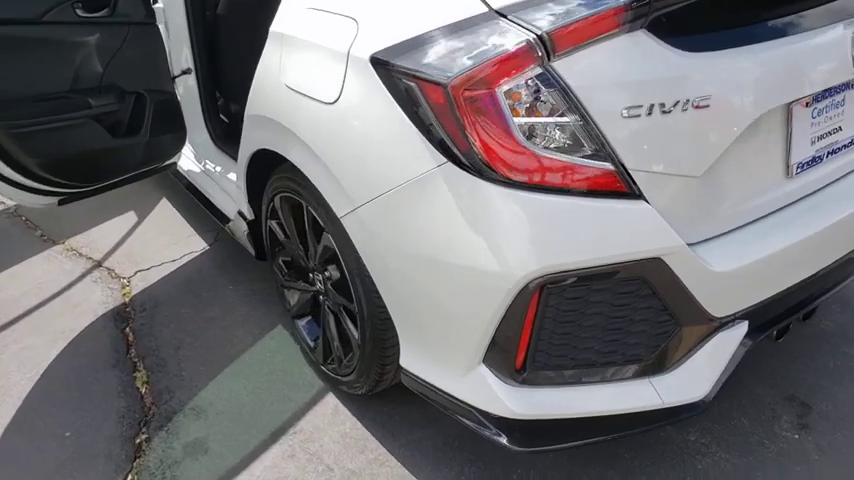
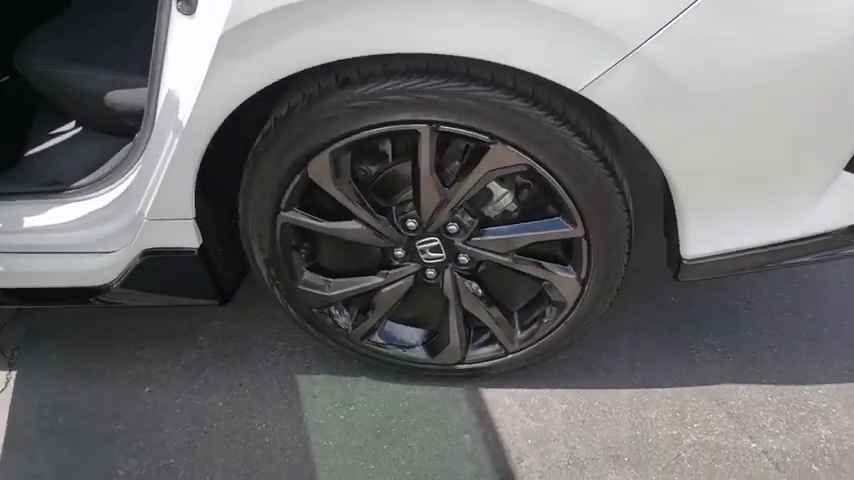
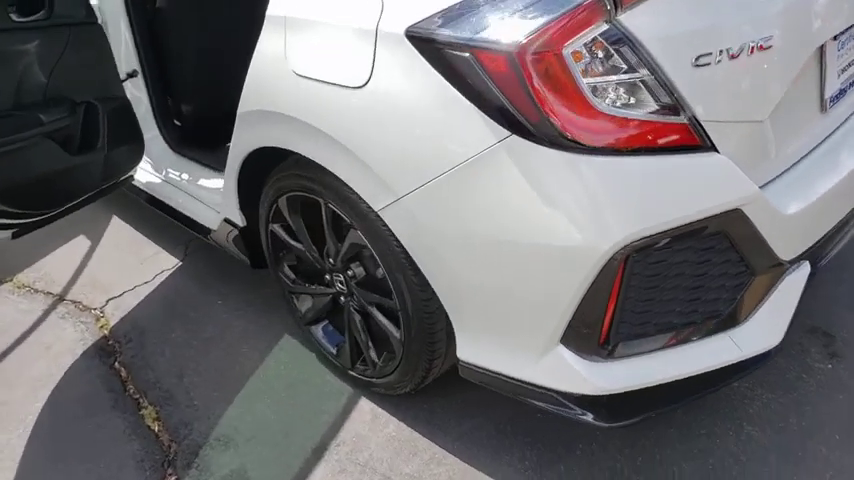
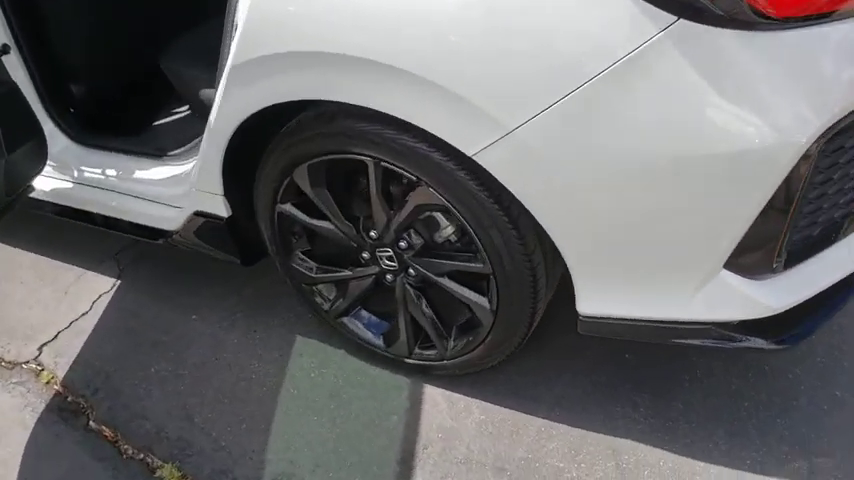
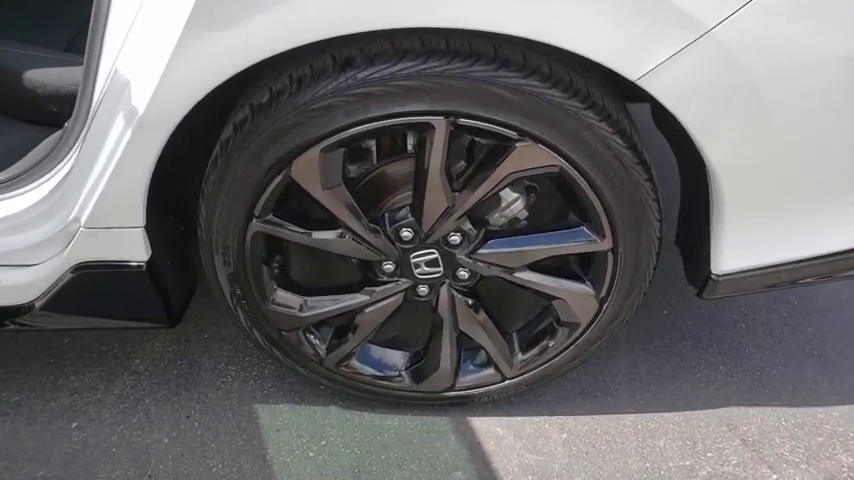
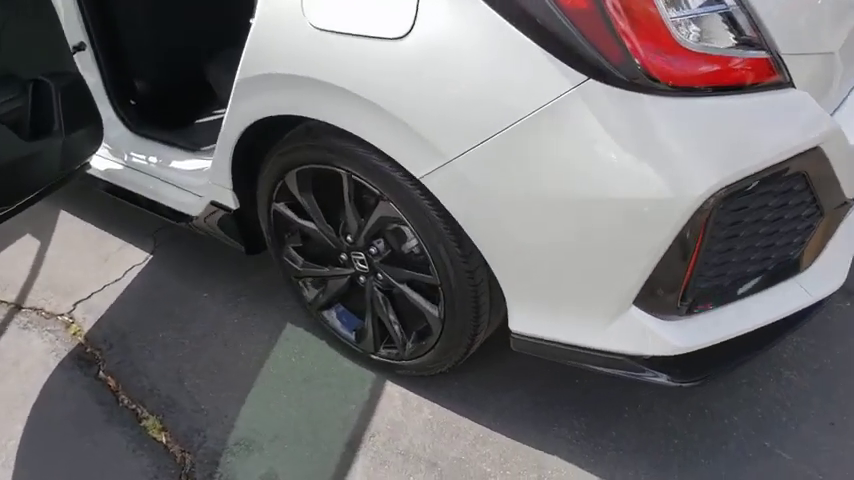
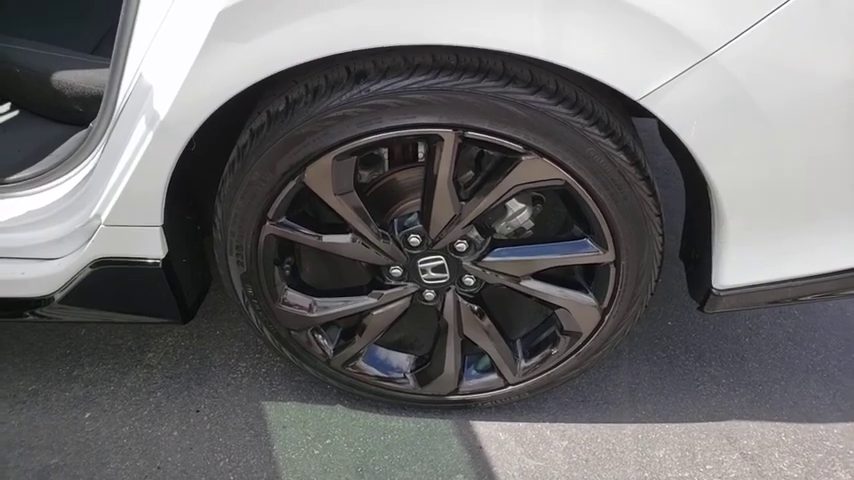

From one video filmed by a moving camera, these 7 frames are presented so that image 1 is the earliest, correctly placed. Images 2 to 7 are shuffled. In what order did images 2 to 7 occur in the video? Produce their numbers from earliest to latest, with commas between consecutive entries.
3, 6, 4, 2, 5, 7
